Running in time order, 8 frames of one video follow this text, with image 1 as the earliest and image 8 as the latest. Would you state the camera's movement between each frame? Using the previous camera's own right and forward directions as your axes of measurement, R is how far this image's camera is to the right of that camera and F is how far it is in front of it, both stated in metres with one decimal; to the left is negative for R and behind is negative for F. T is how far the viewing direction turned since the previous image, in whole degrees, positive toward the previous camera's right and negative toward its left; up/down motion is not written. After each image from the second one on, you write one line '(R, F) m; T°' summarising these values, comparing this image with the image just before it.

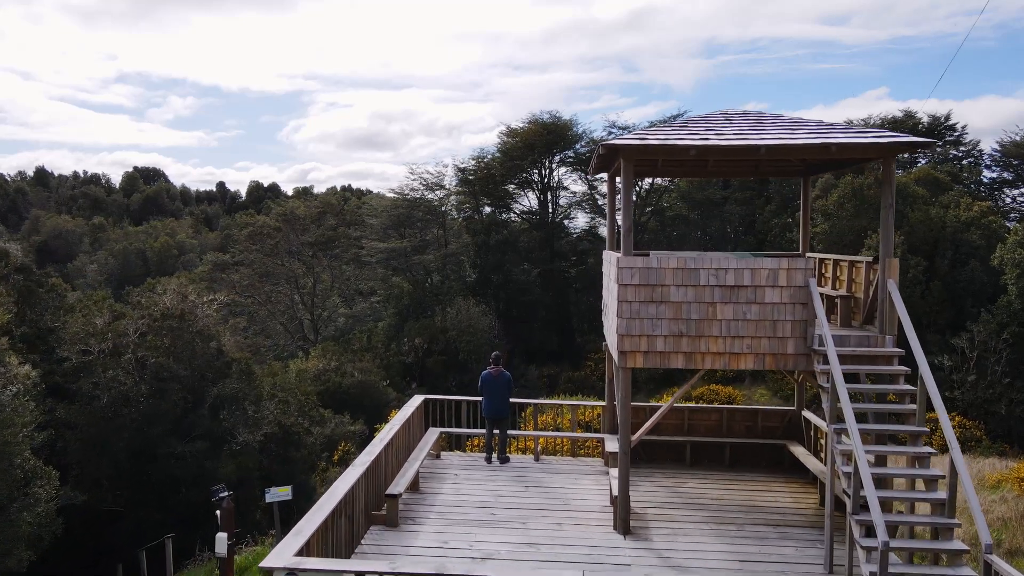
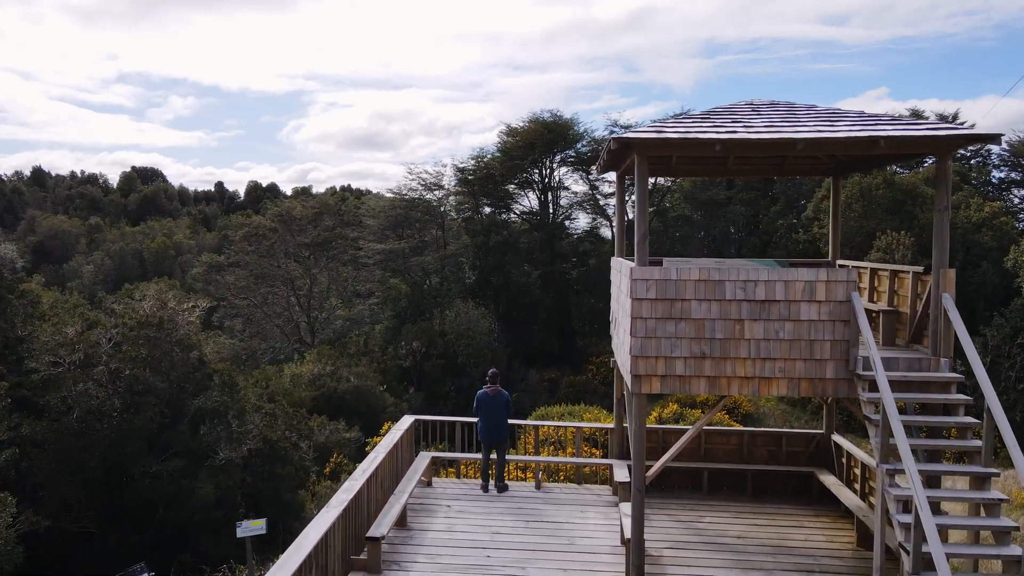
(0.0, +0.4) m; 0°
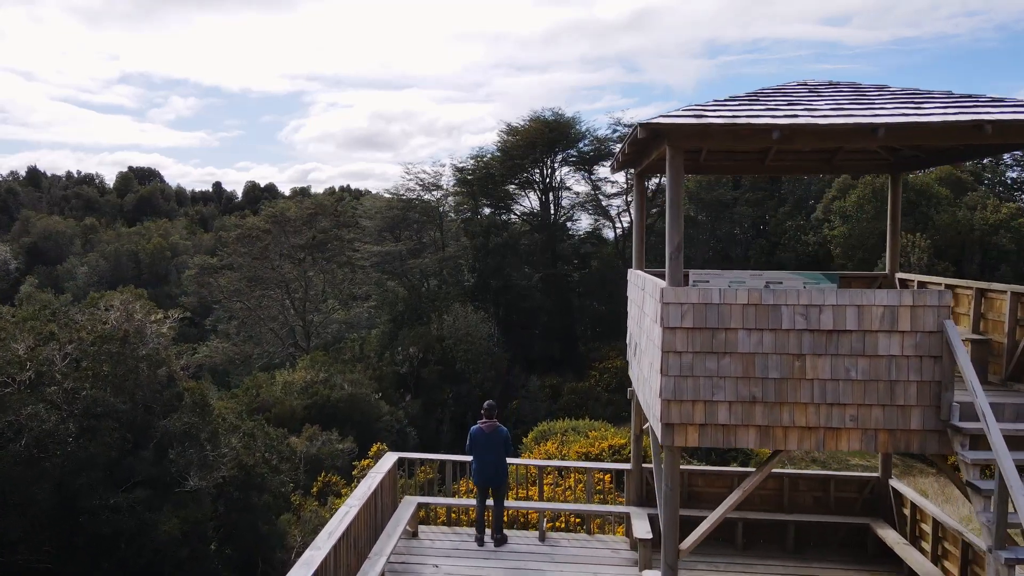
(0.0, +0.6) m; 0°
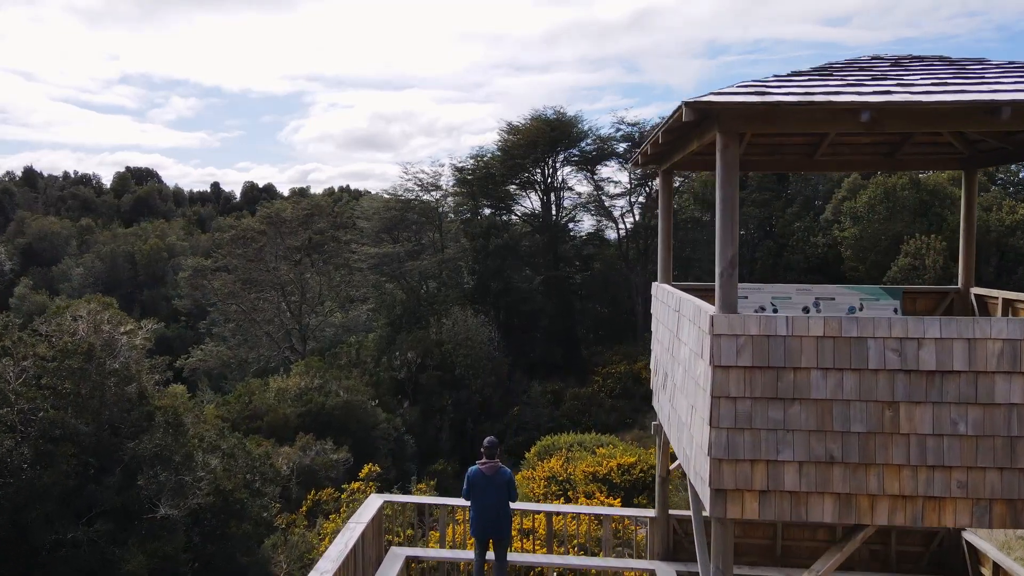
(0.0, +0.5) m; 0°
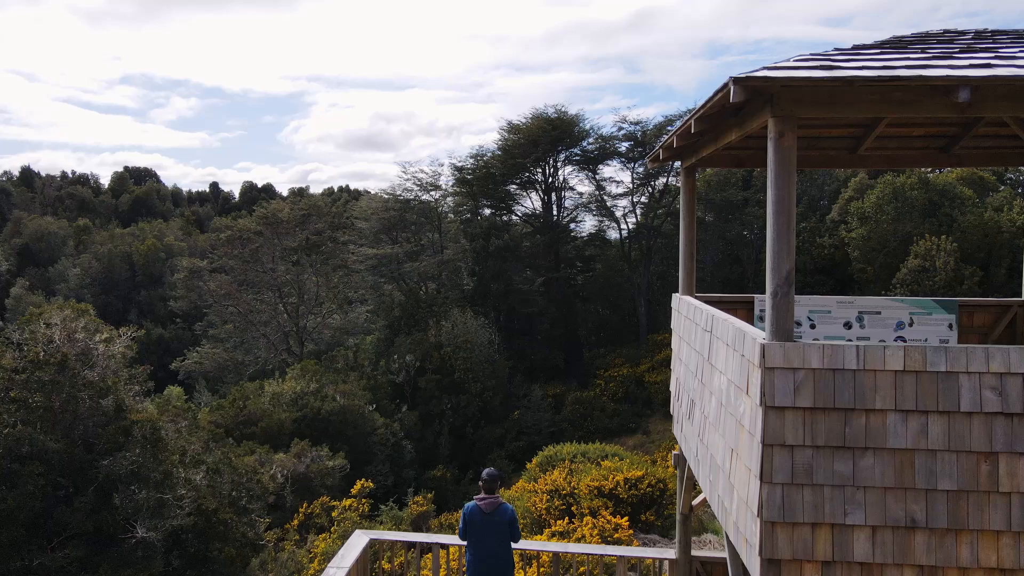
(0.0, +0.4) m; 0°
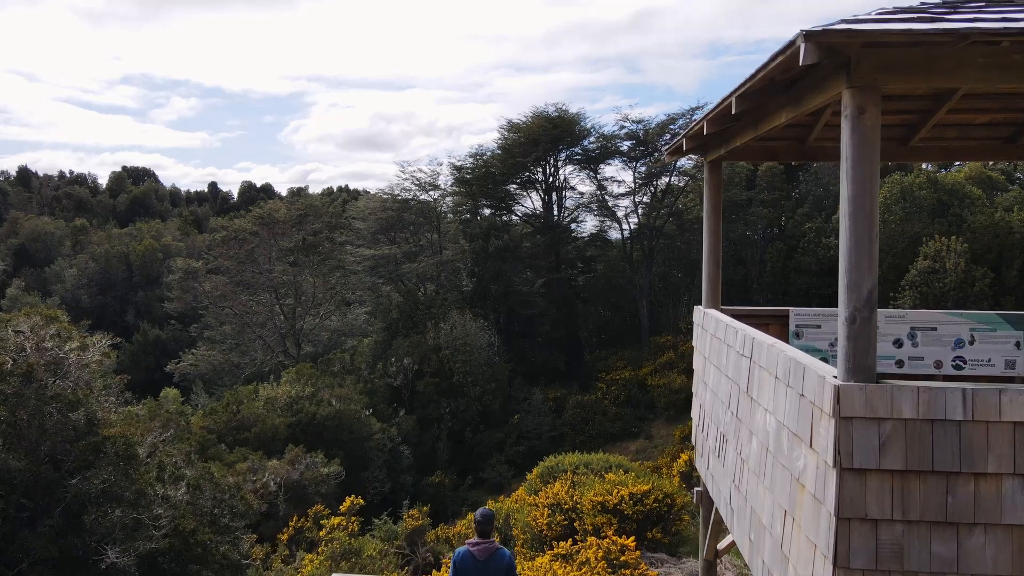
(0.0, +0.4) m; 0°
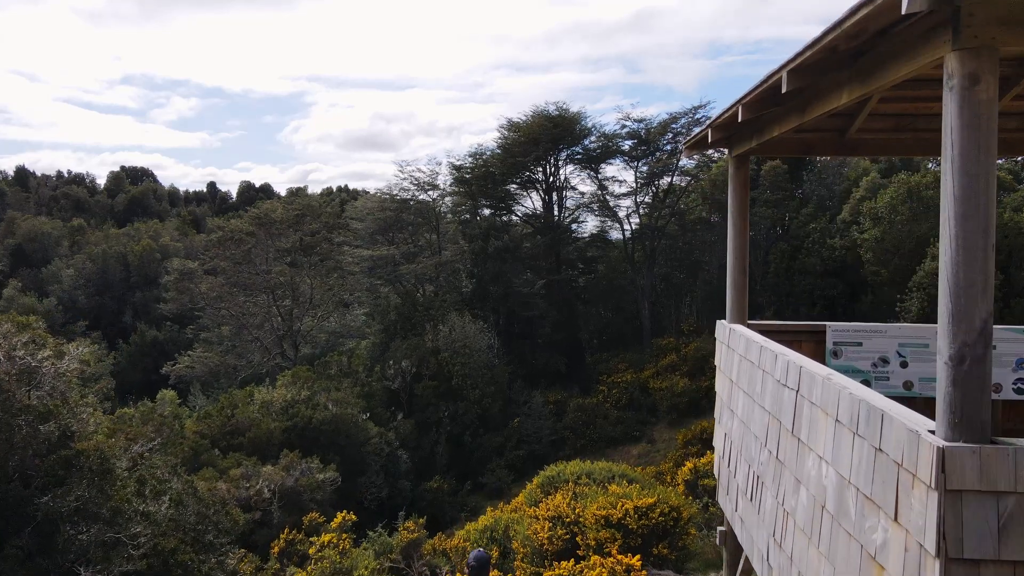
(0.0, +0.3) m; 0°
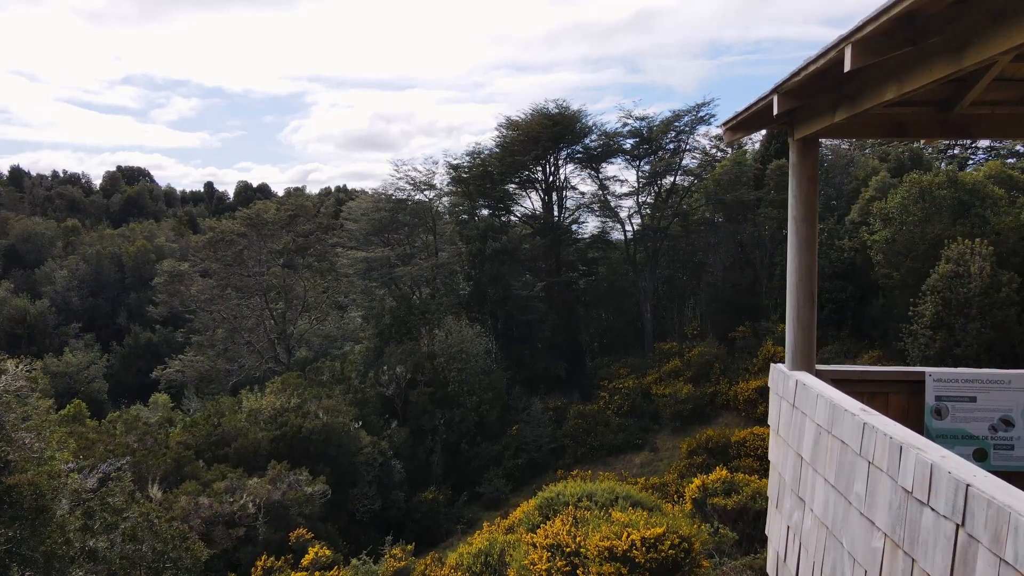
(+0.1, +0.6) m; 0°
